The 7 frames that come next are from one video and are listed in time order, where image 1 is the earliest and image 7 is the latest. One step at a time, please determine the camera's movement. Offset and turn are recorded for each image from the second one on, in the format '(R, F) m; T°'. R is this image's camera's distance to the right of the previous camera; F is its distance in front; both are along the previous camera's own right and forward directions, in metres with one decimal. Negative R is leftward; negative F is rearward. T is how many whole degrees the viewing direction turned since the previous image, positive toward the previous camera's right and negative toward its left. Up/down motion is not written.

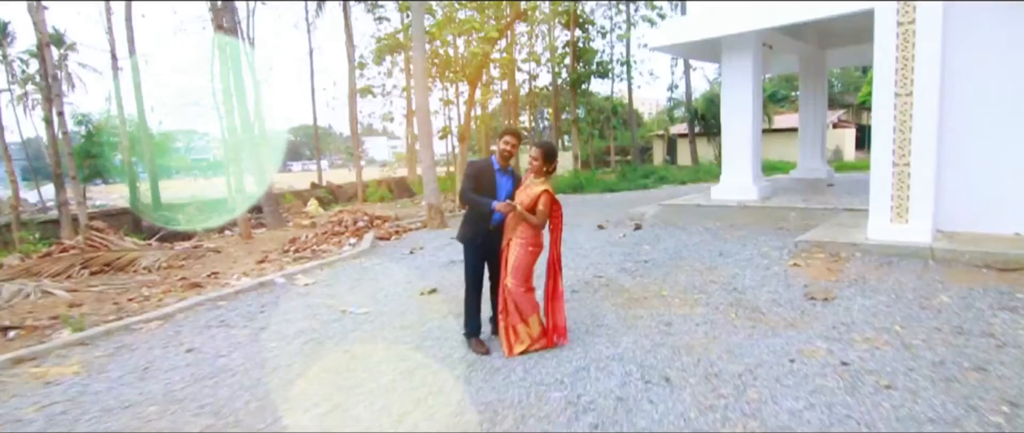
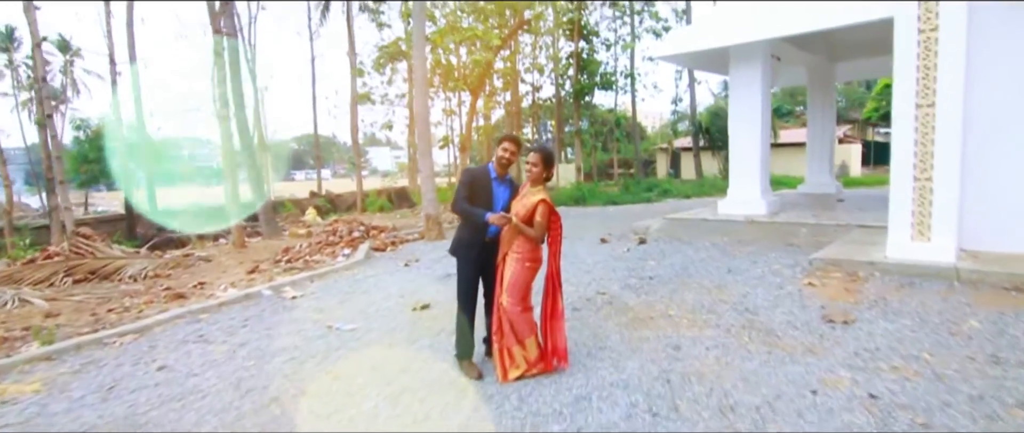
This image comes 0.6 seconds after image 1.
(0.0, +0.3) m; 0°
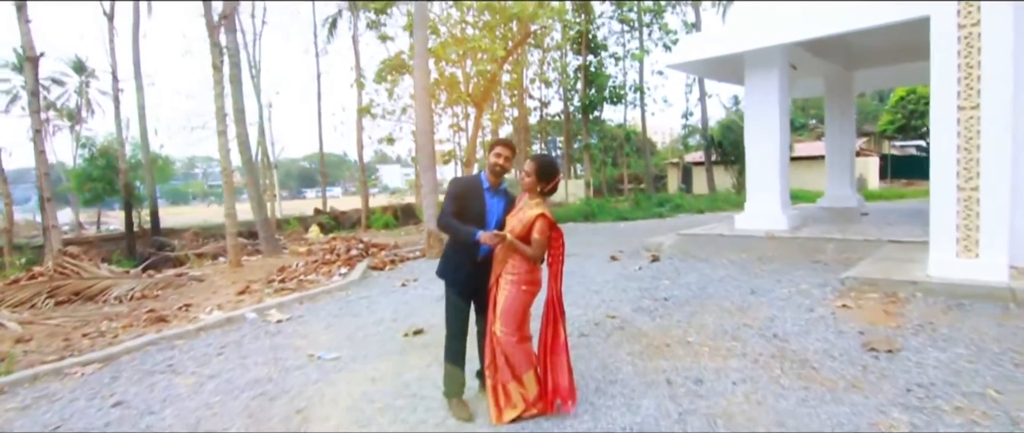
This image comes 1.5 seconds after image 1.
(+0.1, +0.4) m; -1°
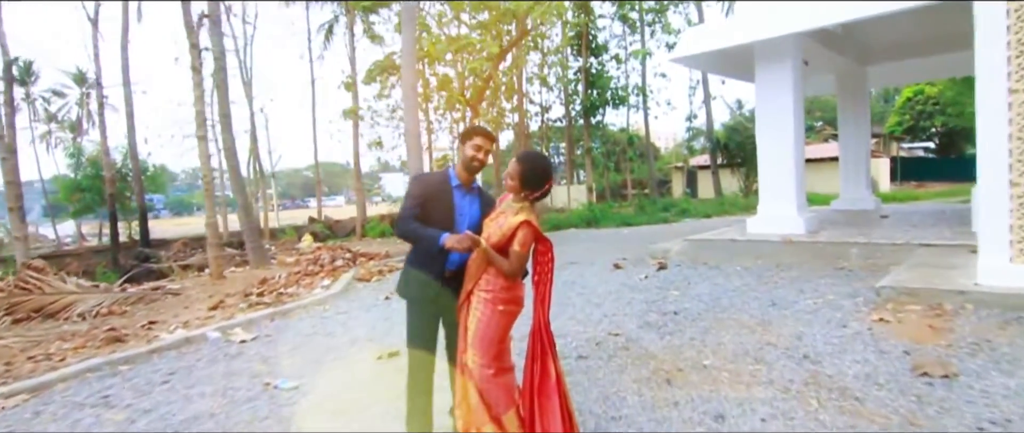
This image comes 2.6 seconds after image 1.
(+0.1, +0.5) m; 0°
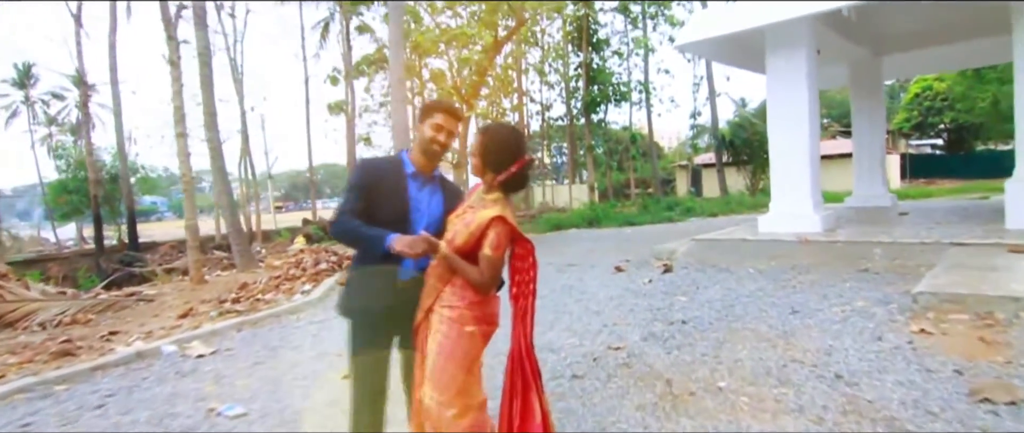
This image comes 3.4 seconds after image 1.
(+0.1, +0.5) m; 0°
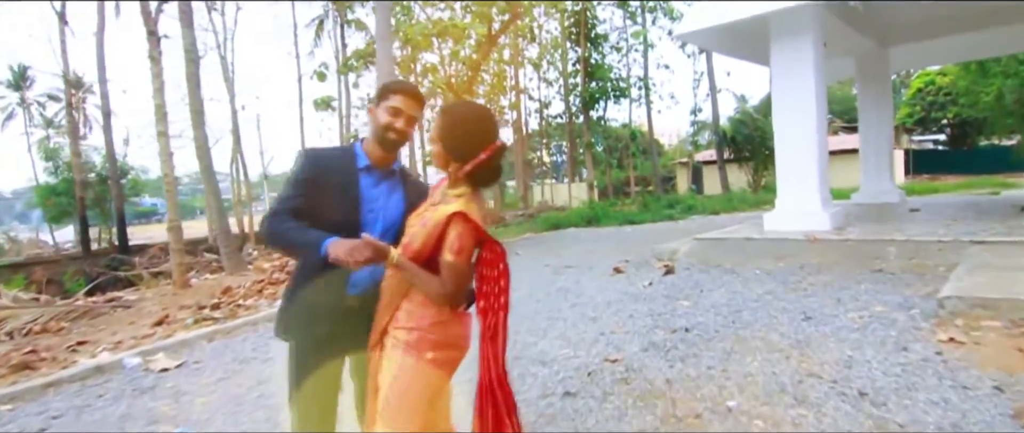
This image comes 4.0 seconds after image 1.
(+0.1, +0.3) m; 0°
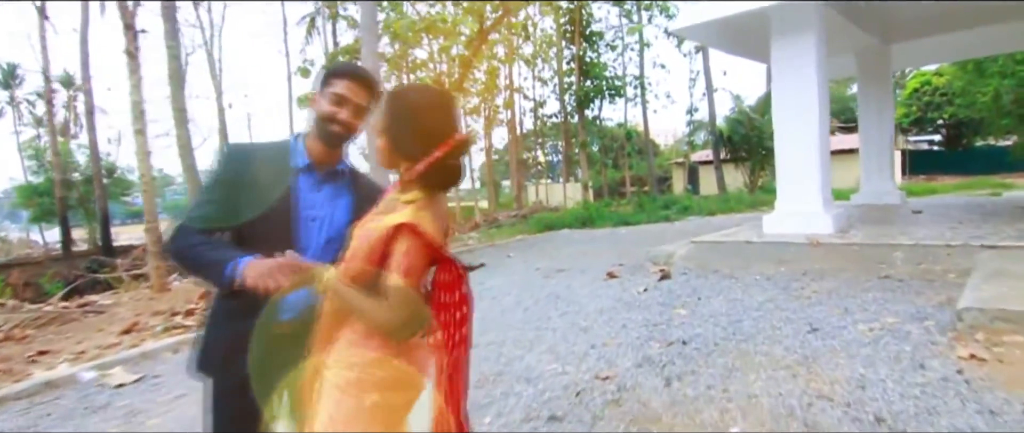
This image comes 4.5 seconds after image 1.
(+0.1, +0.3) m; 0°
